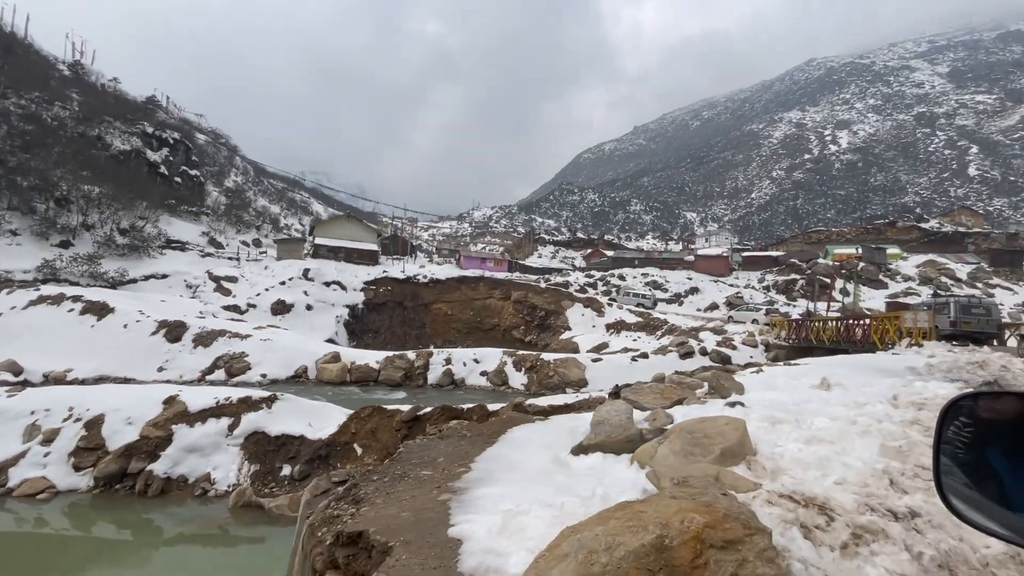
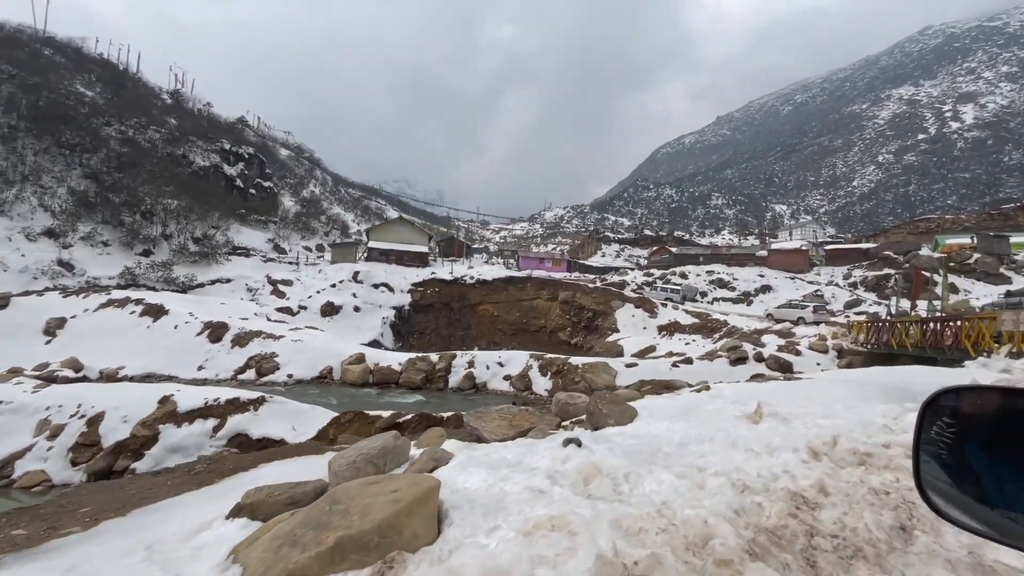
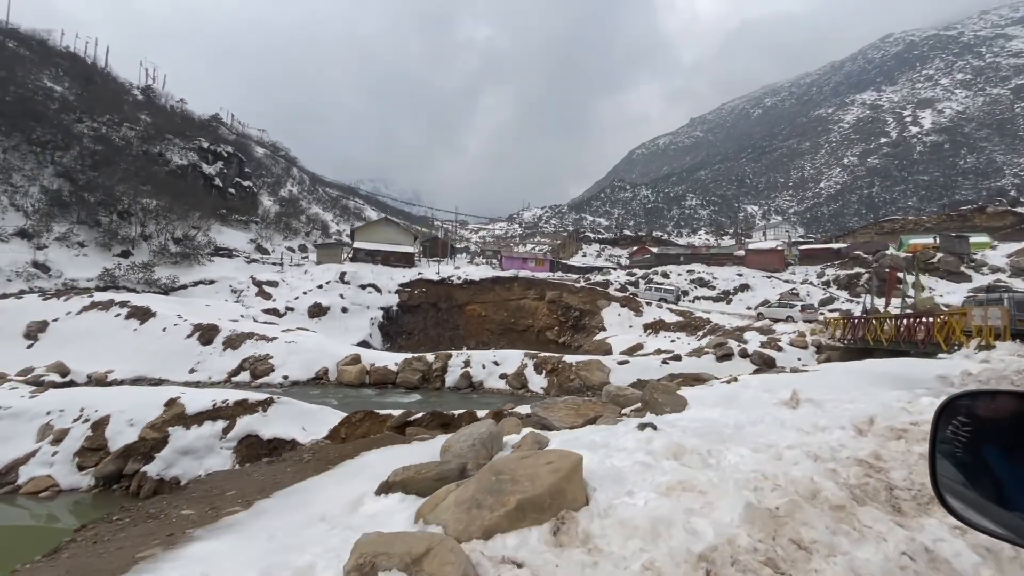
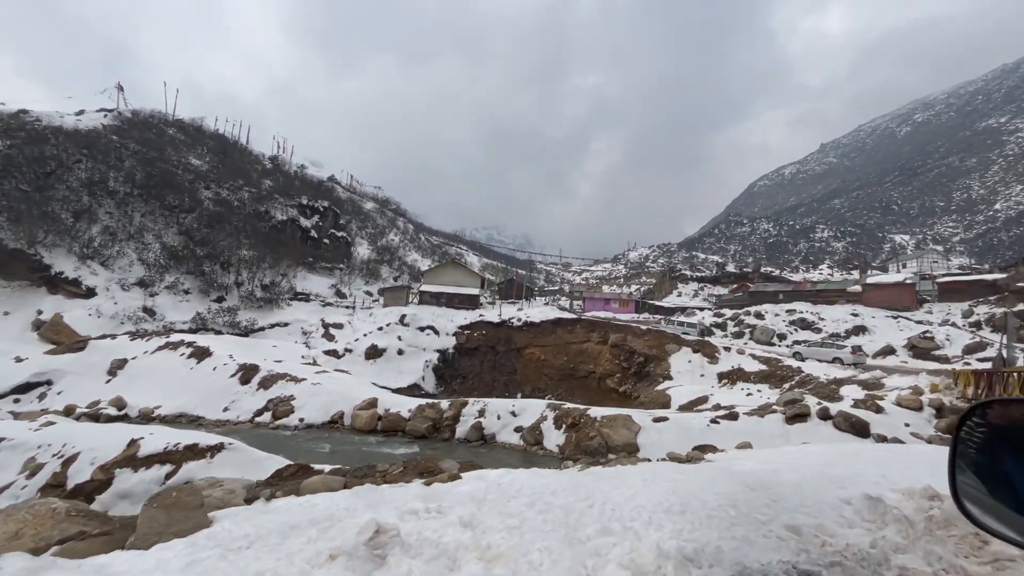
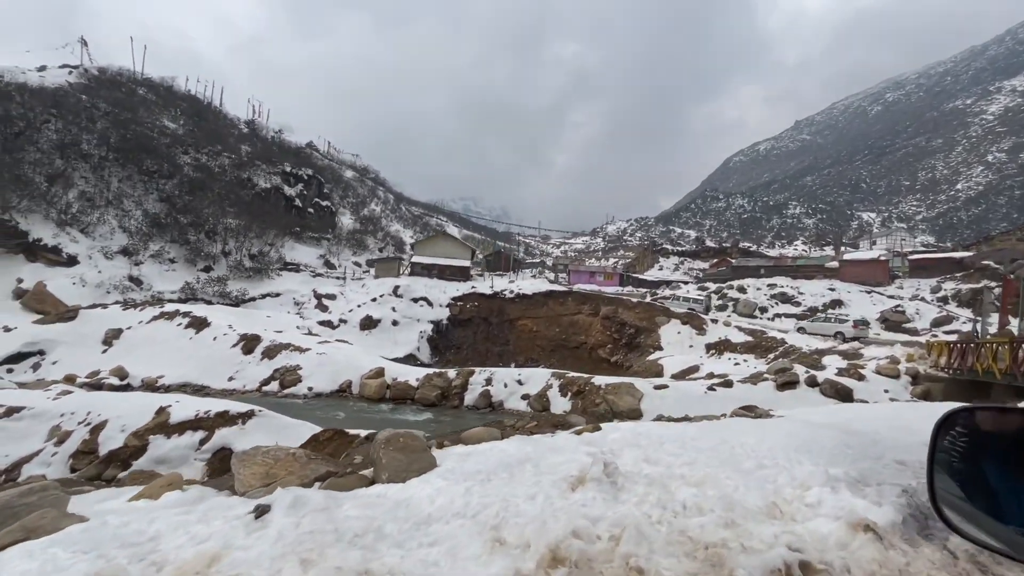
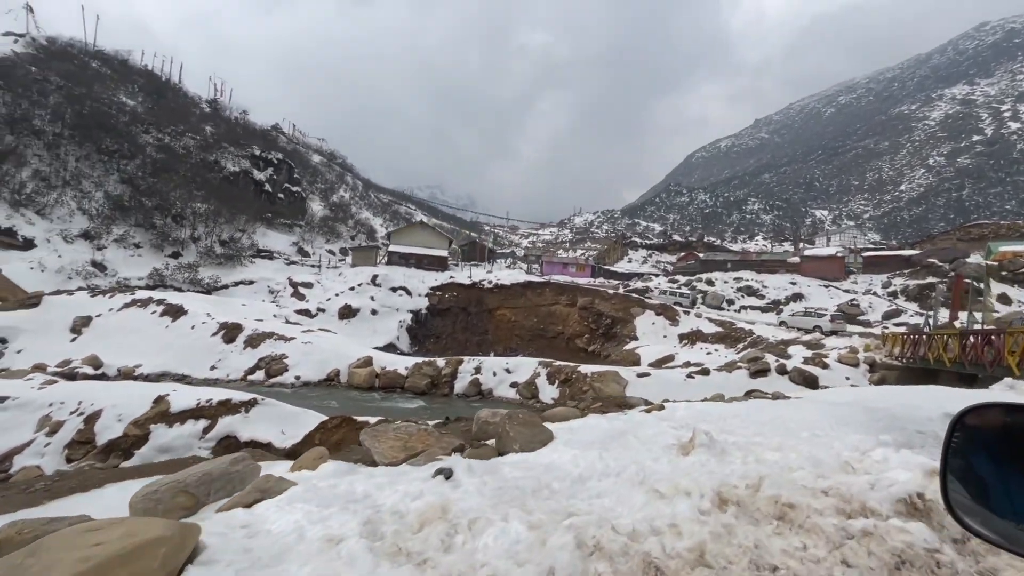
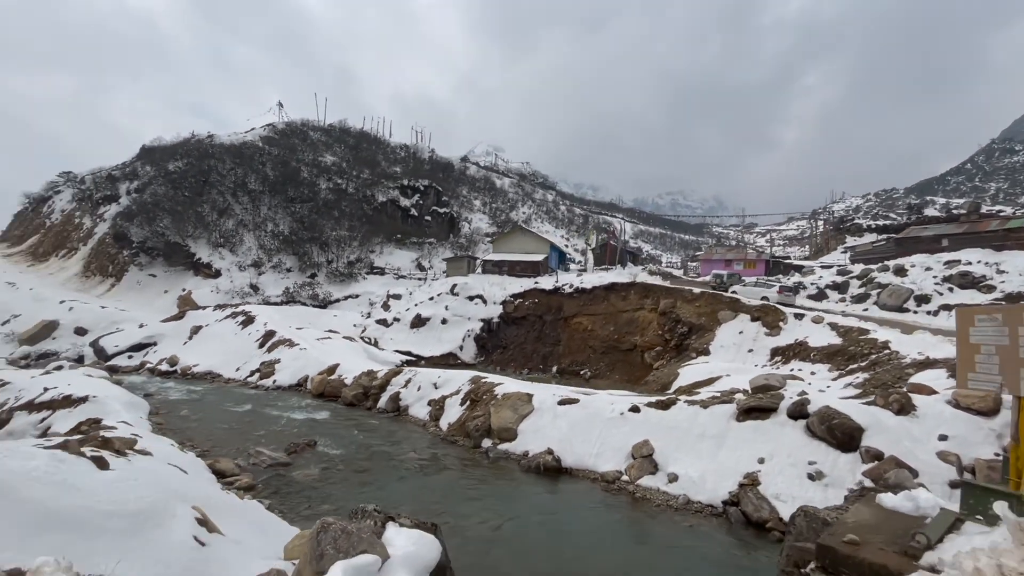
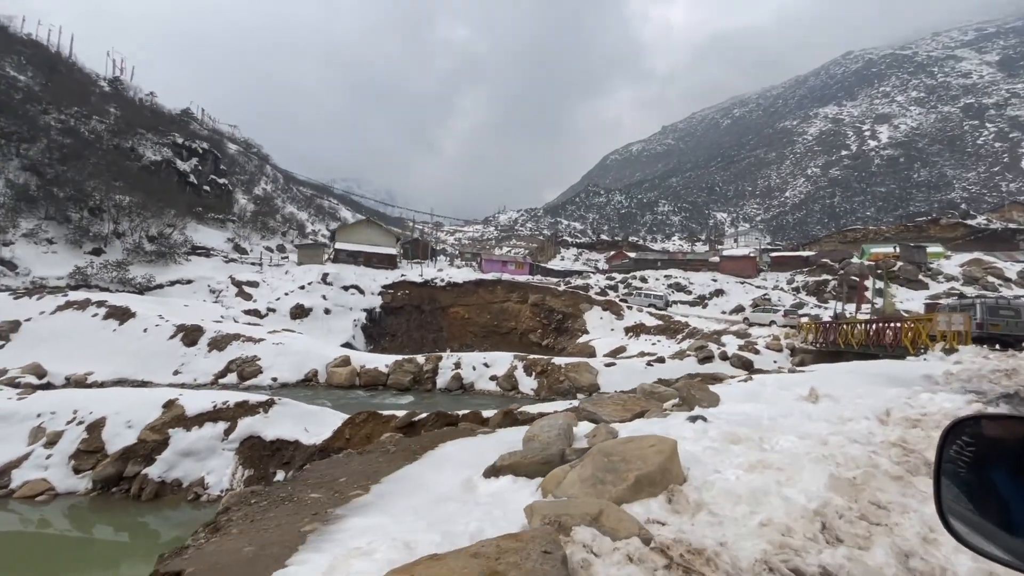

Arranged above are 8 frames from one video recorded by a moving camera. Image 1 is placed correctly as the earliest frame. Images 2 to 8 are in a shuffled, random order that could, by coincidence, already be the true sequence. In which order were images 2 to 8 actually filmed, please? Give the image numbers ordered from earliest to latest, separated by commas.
8, 3, 2, 6, 5, 4, 7
